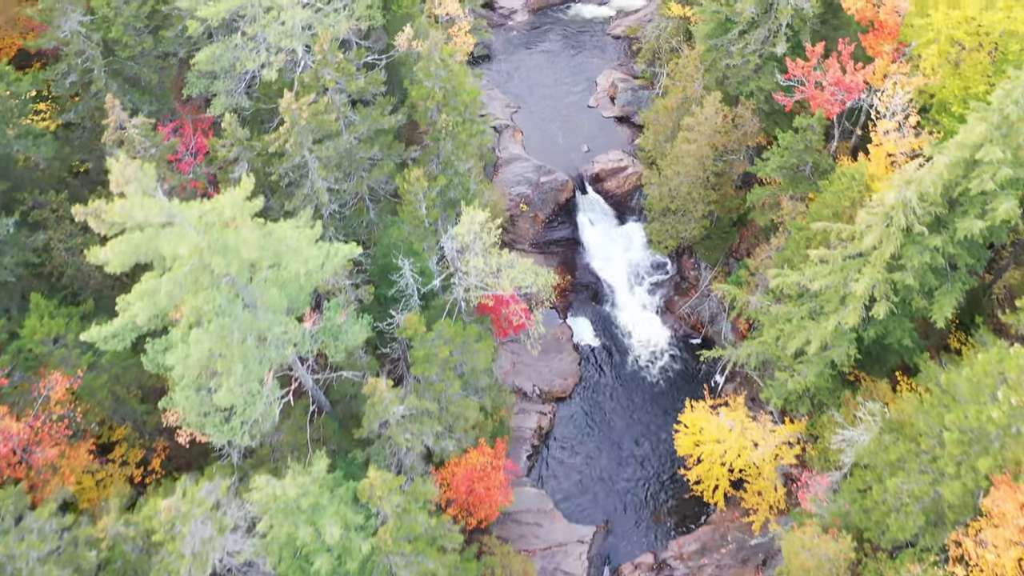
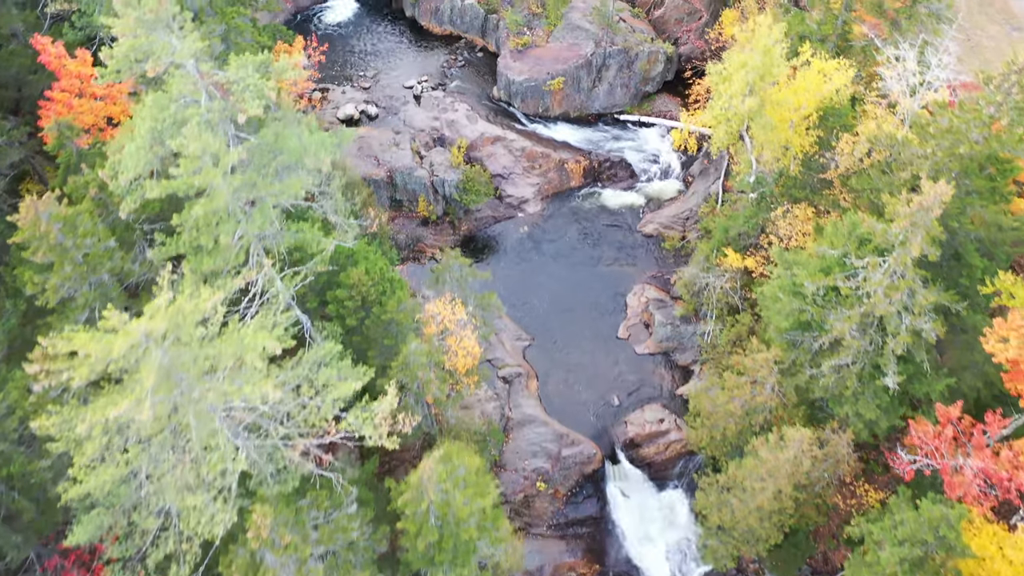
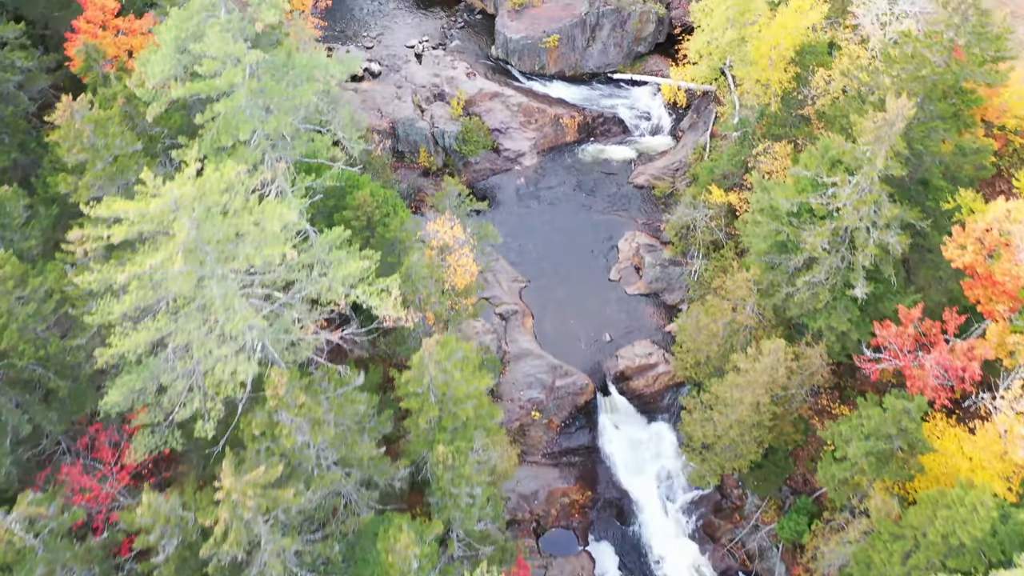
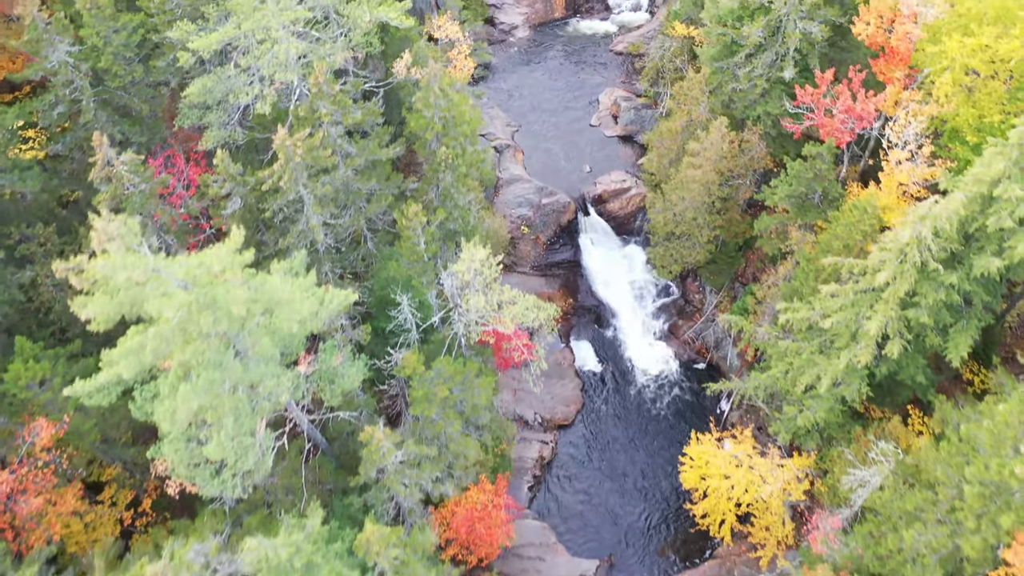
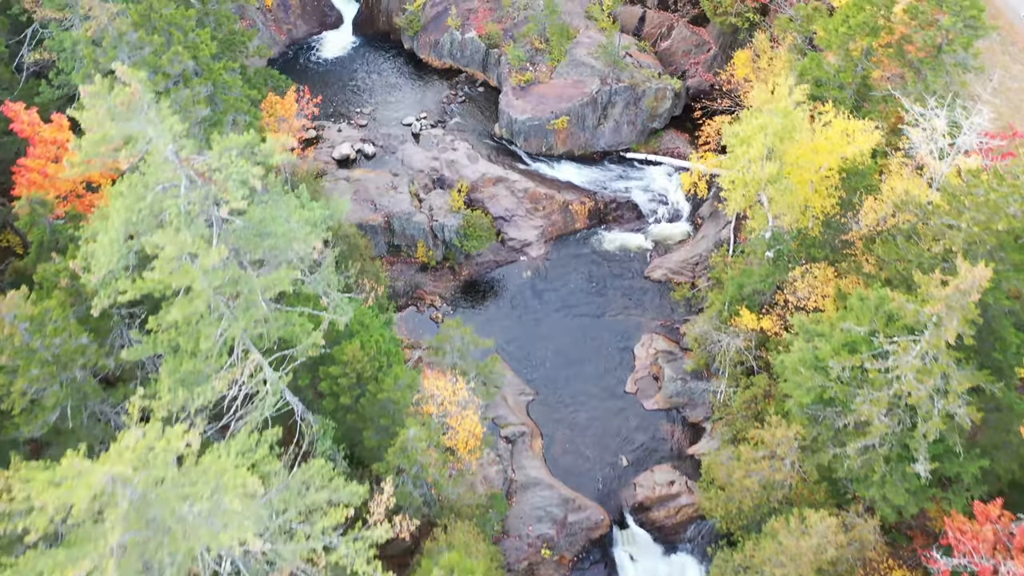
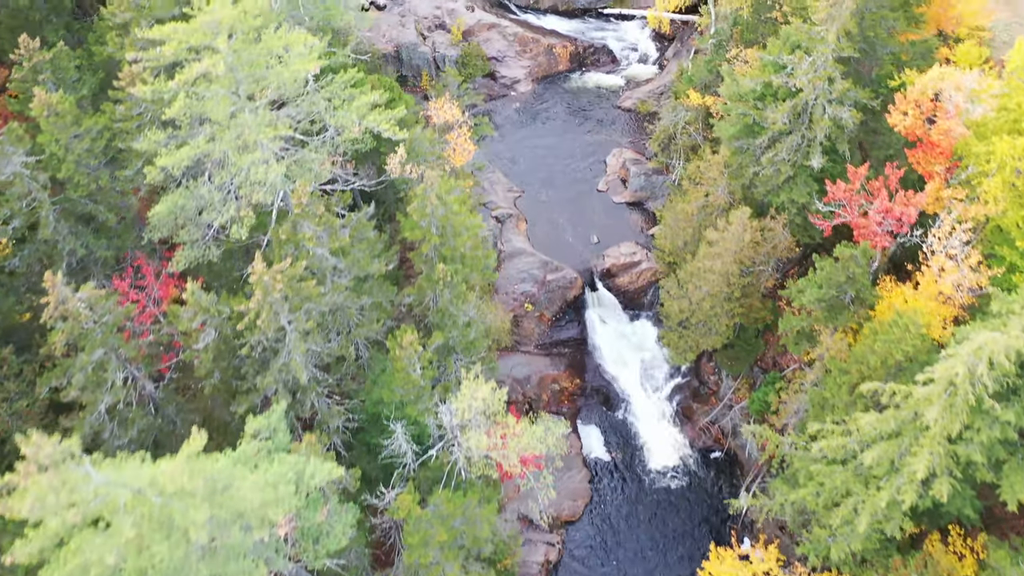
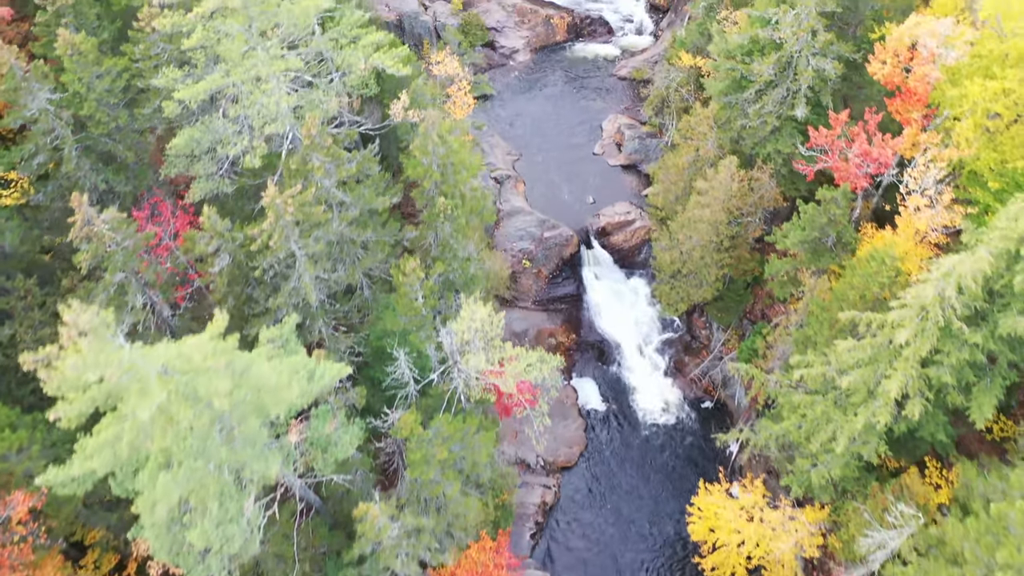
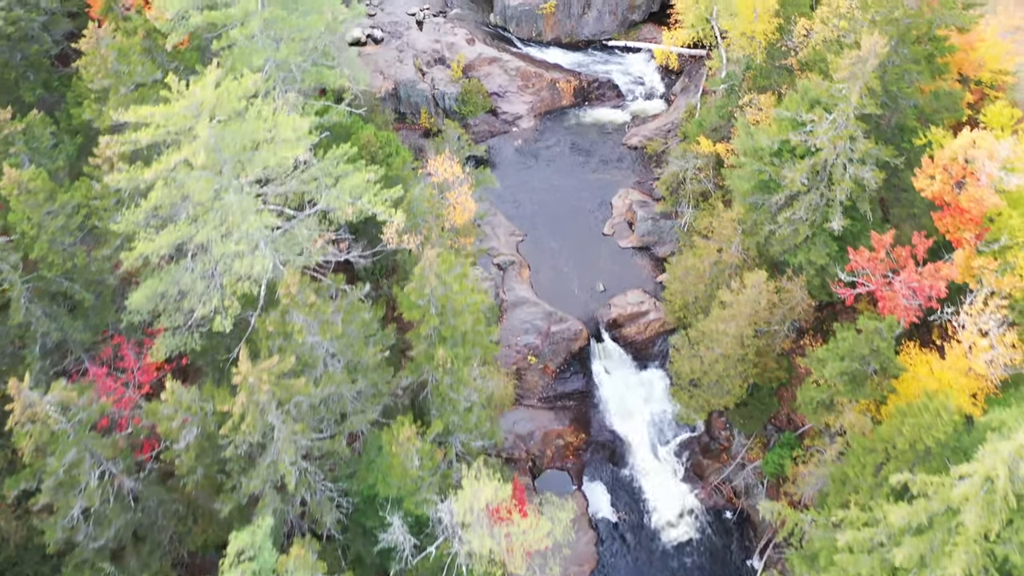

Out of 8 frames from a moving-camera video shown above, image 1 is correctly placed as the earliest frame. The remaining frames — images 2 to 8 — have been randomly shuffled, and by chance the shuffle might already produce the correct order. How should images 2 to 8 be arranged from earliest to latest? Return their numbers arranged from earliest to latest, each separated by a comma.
4, 7, 6, 8, 3, 2, 5
